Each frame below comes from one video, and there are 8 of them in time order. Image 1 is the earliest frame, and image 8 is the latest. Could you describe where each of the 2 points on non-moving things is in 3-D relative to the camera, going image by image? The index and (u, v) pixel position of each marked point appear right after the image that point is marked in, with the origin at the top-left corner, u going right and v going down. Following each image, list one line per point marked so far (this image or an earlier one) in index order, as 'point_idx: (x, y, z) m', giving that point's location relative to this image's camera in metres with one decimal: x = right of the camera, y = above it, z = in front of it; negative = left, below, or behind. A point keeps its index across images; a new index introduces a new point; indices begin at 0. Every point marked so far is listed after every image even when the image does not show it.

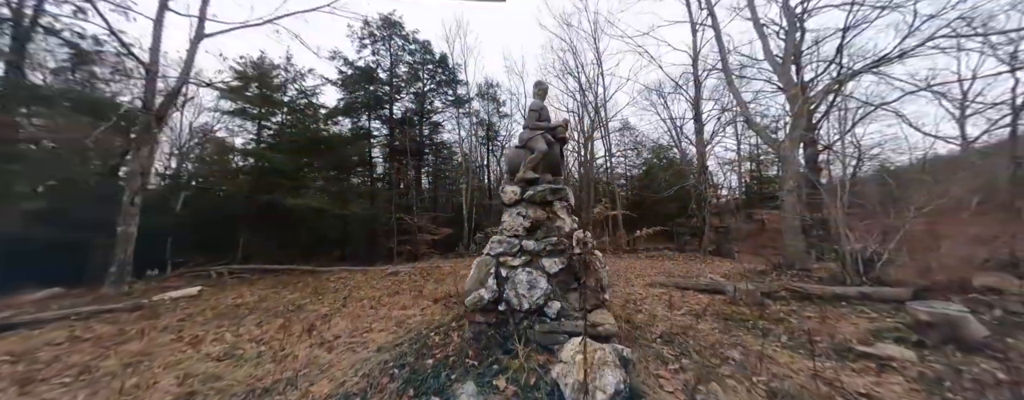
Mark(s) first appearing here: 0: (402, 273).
0: (-3.3, -2.0, +8.0) m
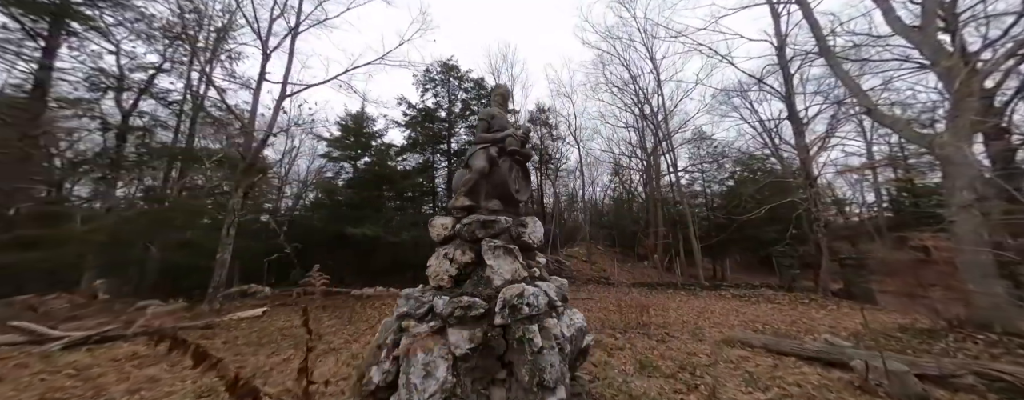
0: (-2.3, -2.9, +7.8) m
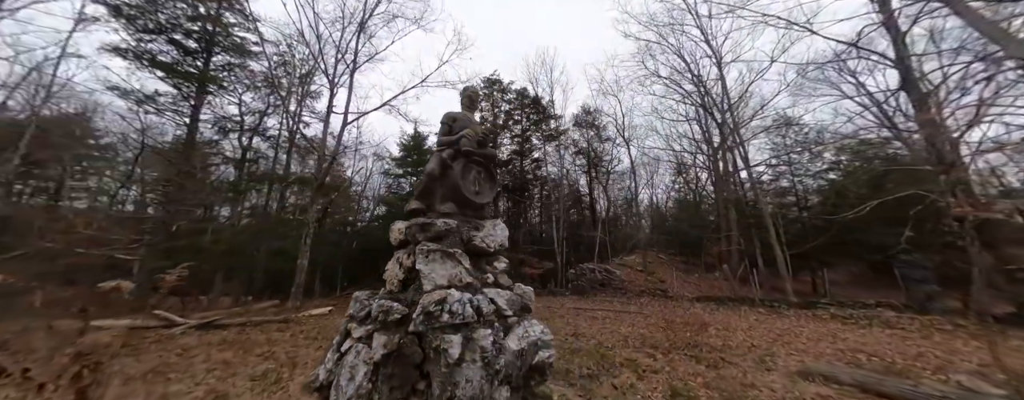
0: (-1.2, -3.1, +8.0) m
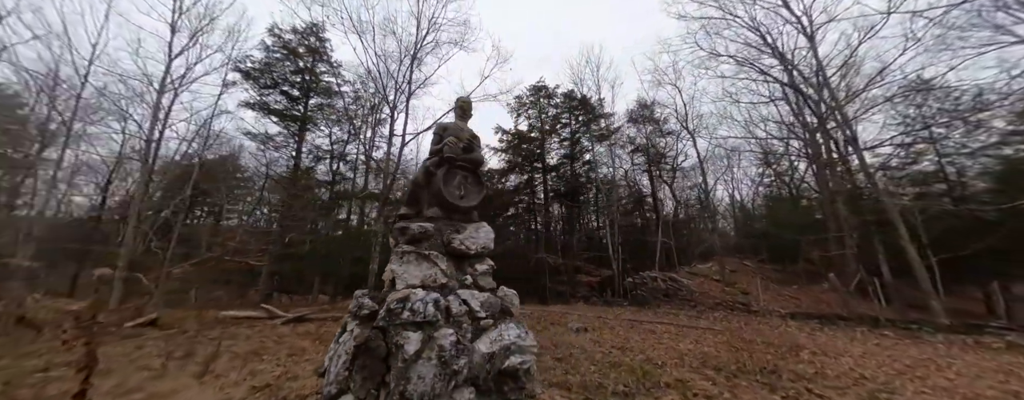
0: (+0.2, -3.3, +8.0) m
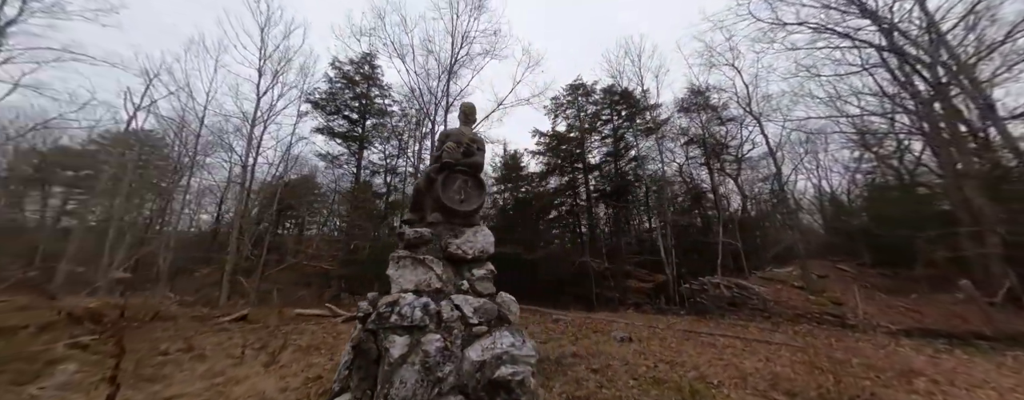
0: (+1.4, -3.4, +7.8) m
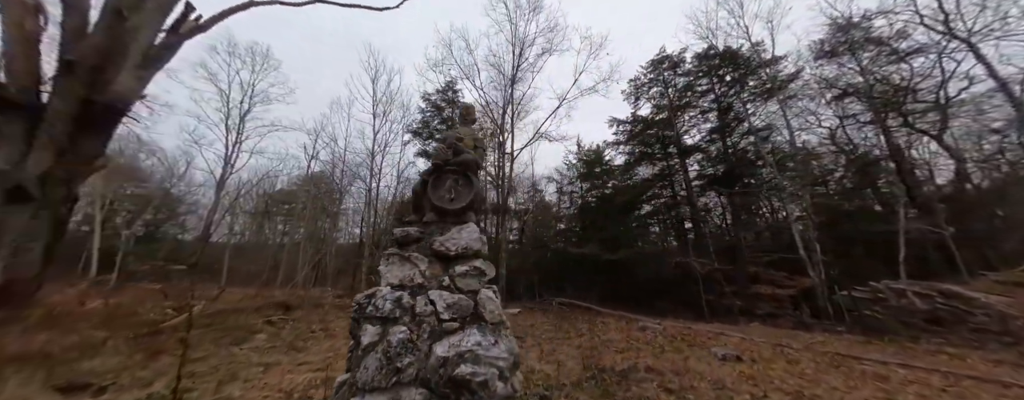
0: (+3.4, -3.2, +6.8) m
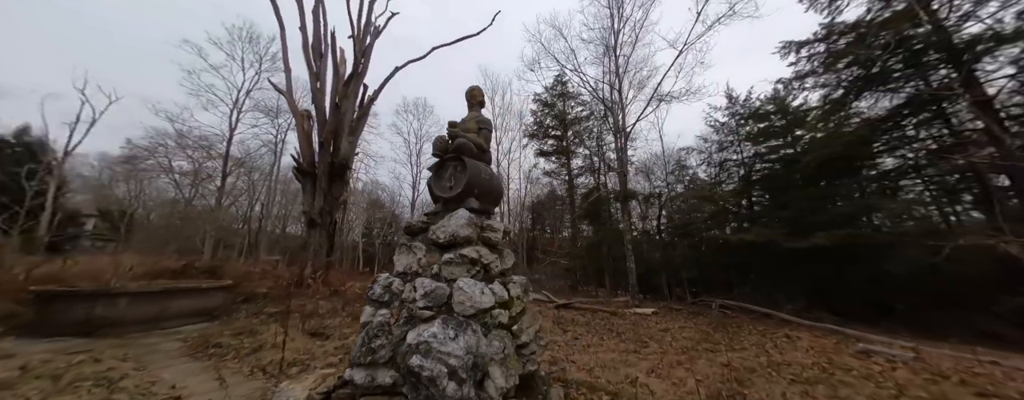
0: (+5.6, -2.3, +4.2) m
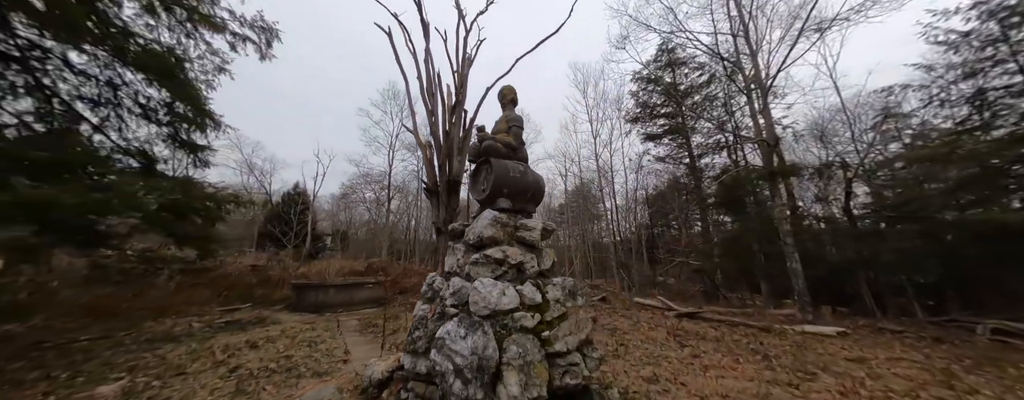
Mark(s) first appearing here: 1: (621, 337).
0: (+6.4, -1.7, +1.5) m
1: (+2.0, -2.5, +5.0) m
